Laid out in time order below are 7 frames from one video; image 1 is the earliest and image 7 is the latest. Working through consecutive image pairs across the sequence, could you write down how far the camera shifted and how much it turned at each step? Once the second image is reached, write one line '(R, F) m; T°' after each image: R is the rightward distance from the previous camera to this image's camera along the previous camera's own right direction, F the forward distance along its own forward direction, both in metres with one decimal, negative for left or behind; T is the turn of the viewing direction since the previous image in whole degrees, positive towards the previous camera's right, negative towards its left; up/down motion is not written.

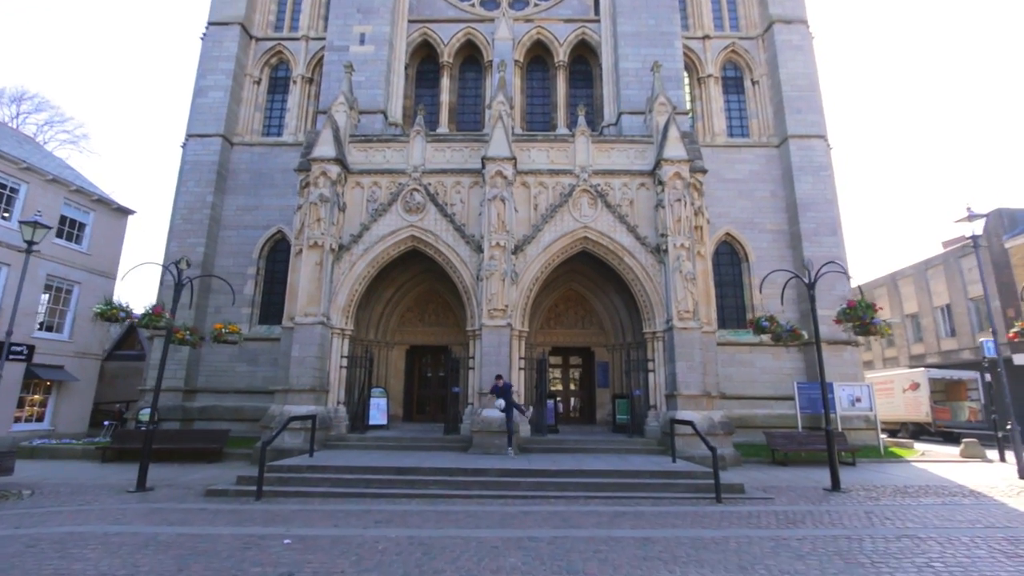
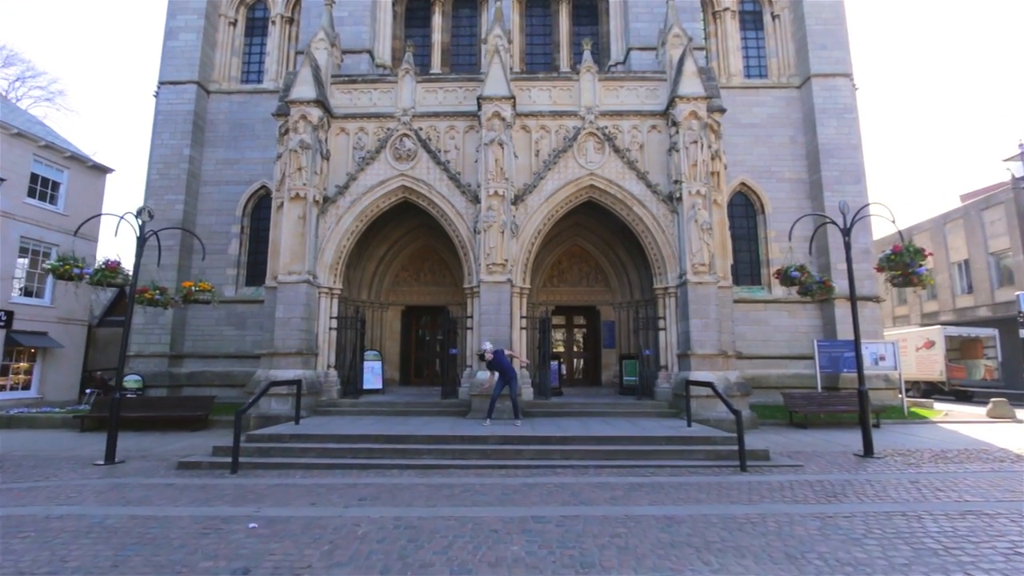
(0.0, +1.2) m; 0°
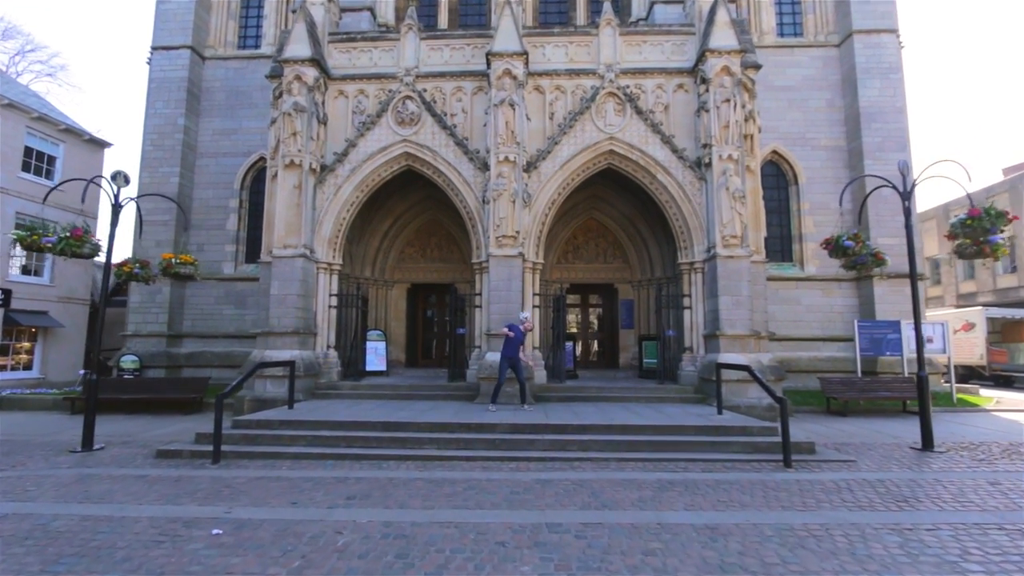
(0.0, +1.1) m; -1°
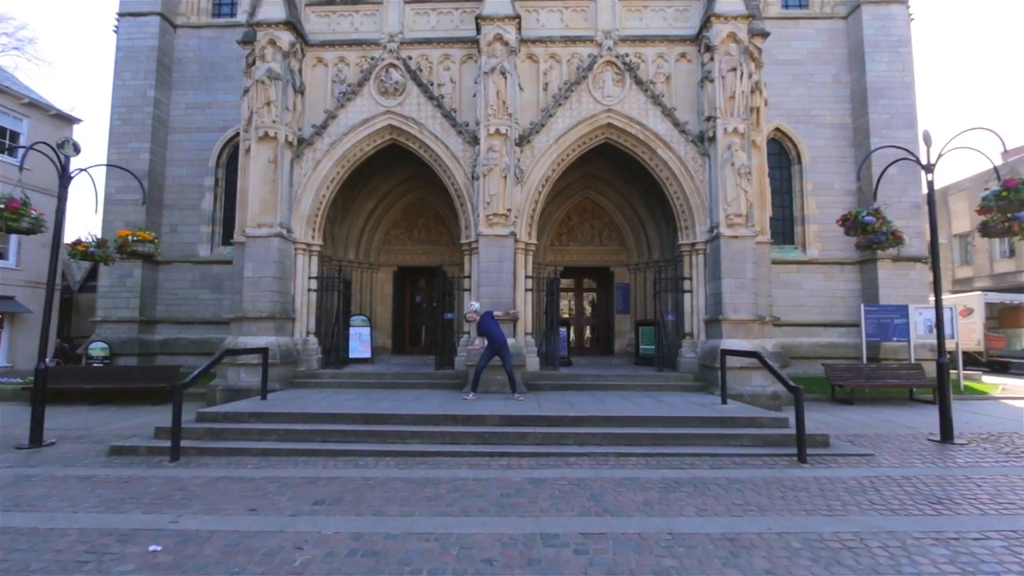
(0.0, +0.8) m; +1°
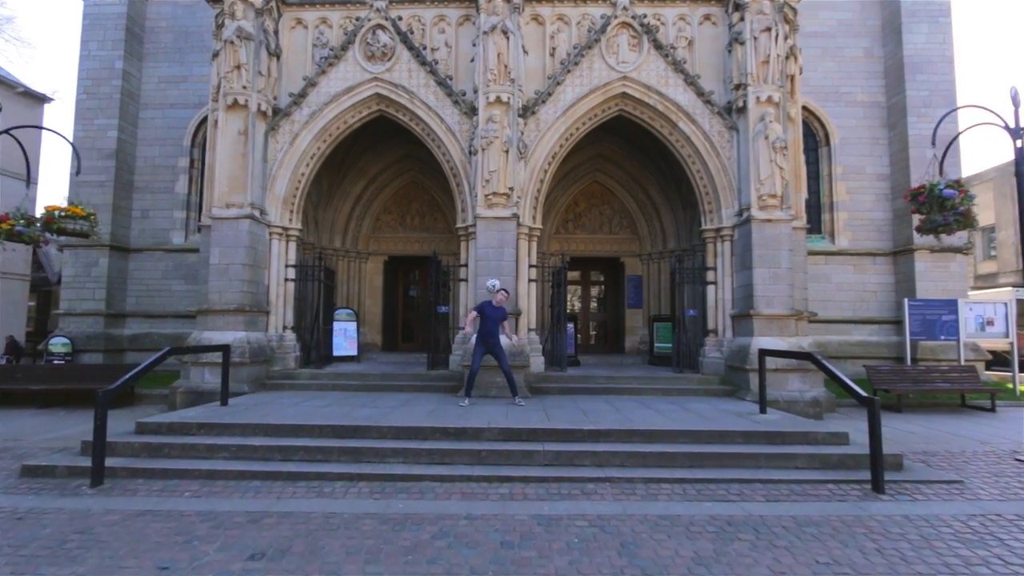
(0.0, +1.4) m; 0°
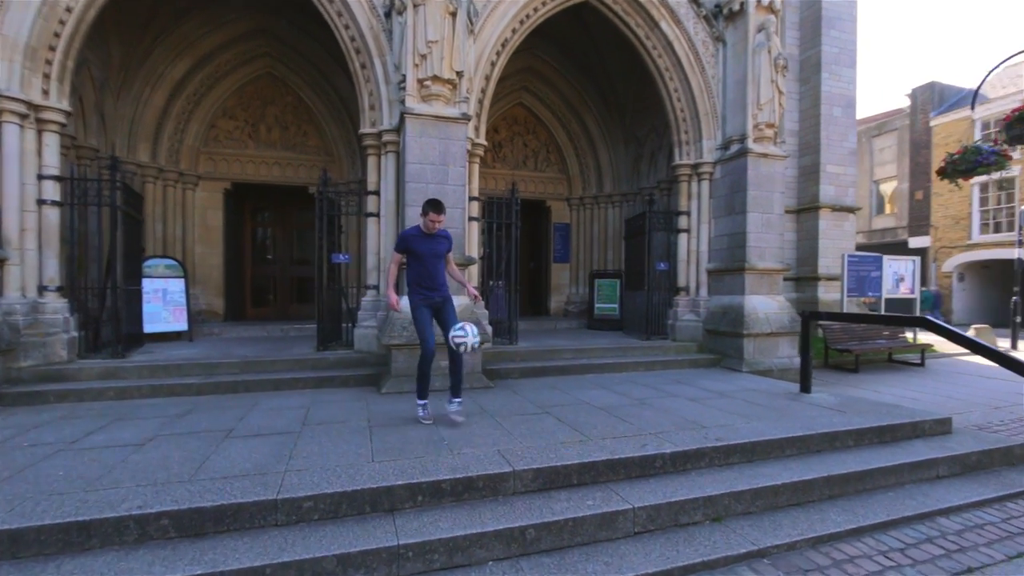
(-1.4, +3.4) m; +18°
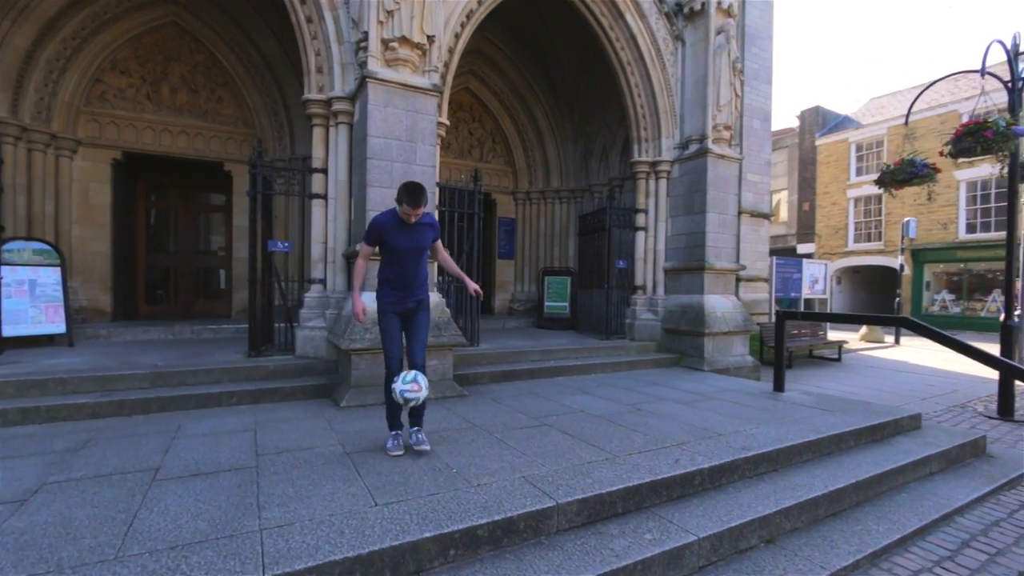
(-0.8, +0.7) m; +11°
